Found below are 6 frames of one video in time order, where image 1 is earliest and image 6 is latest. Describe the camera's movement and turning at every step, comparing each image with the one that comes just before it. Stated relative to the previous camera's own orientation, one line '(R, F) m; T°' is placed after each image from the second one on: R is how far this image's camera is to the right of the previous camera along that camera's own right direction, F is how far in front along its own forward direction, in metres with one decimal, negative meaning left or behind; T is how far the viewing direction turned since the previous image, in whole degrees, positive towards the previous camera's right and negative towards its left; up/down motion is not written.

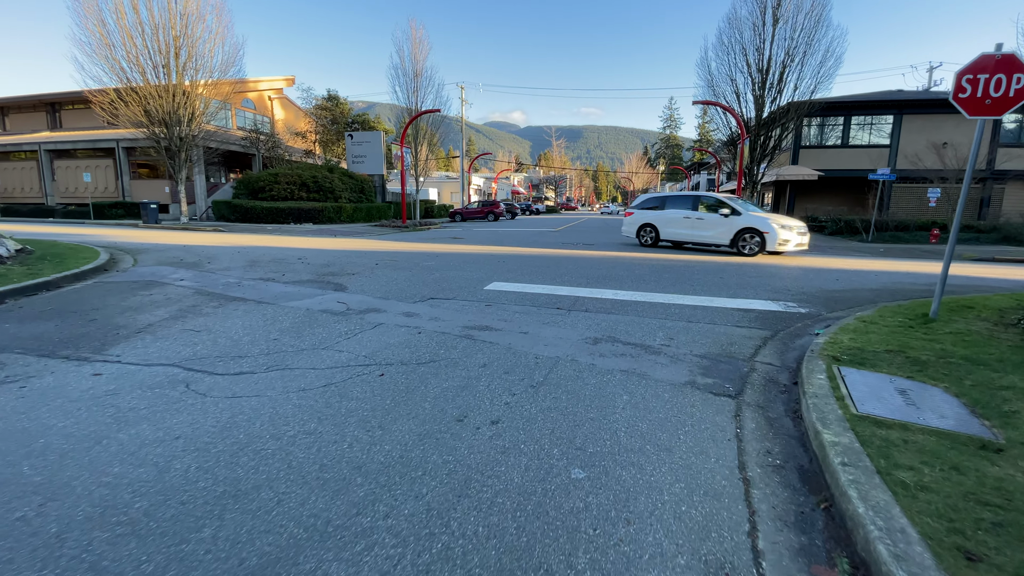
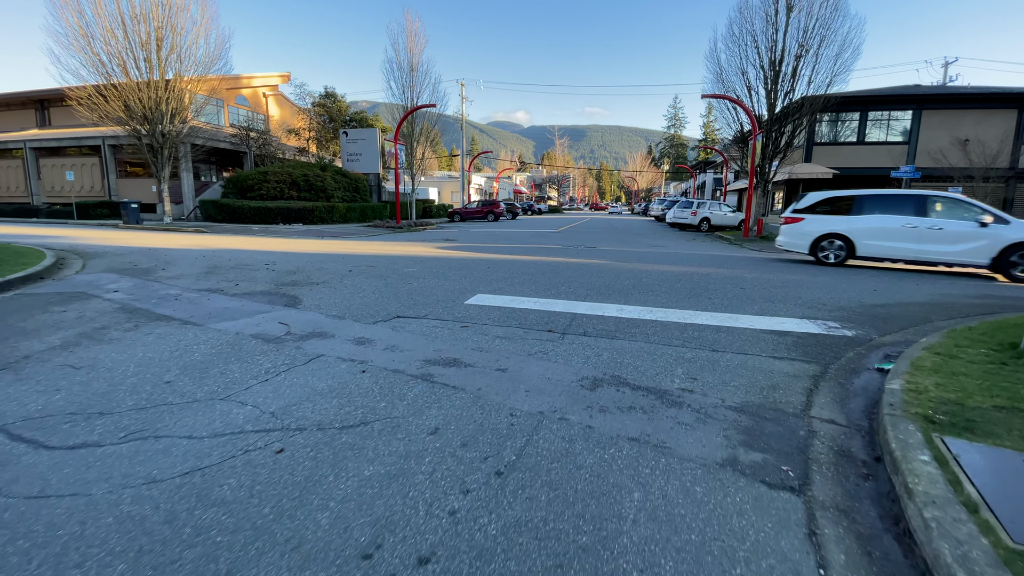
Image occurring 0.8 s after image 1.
(+0.2, +1.2) m; 0°
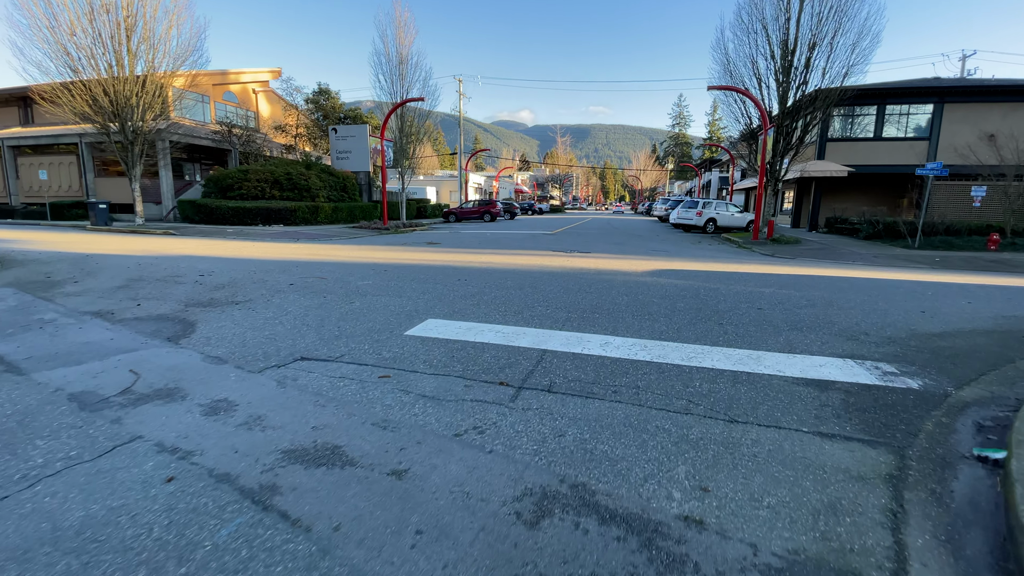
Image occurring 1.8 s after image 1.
(+0.5, +1.4) m; 0°
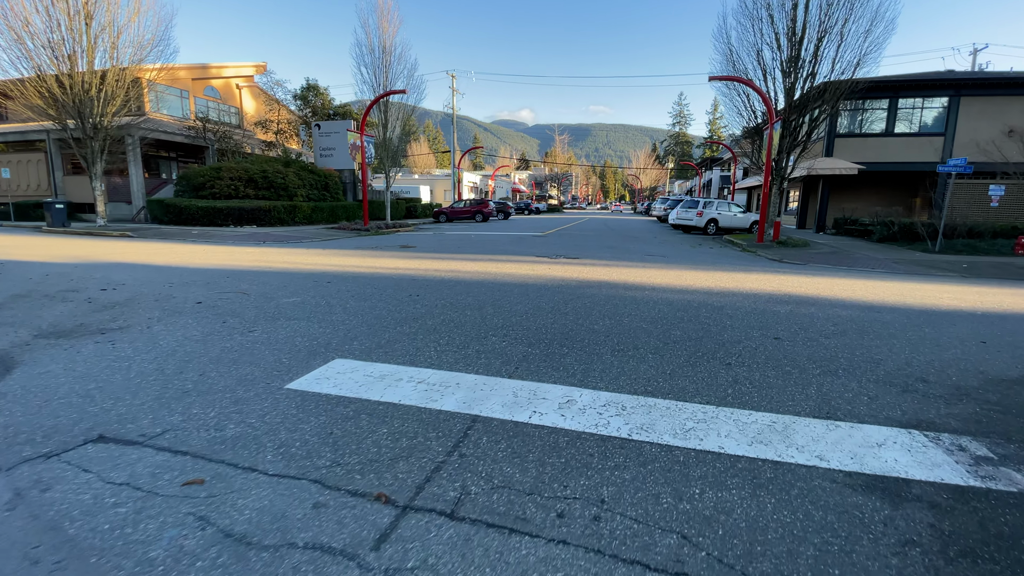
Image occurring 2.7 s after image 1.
(+0.5, +1.4) m; 0°
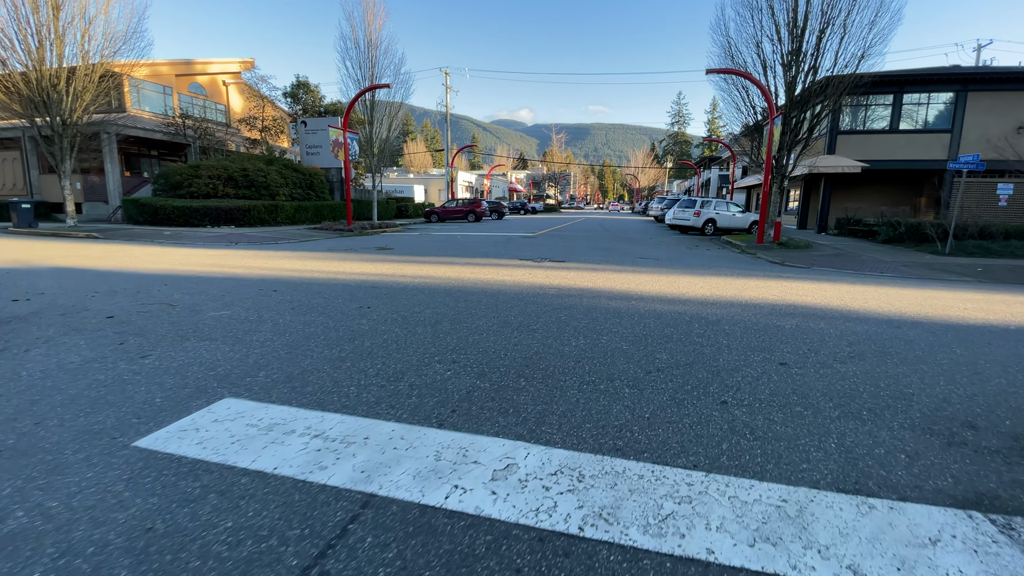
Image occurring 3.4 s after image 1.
(+0.4, +0.9) m; 0°
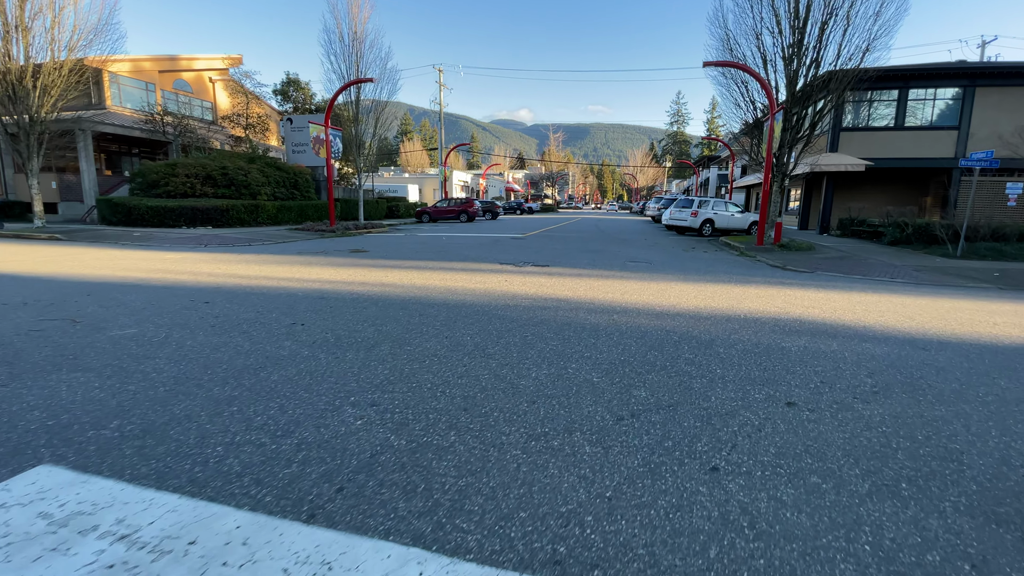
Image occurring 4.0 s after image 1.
(+0.4, +0.8) m; 0°
